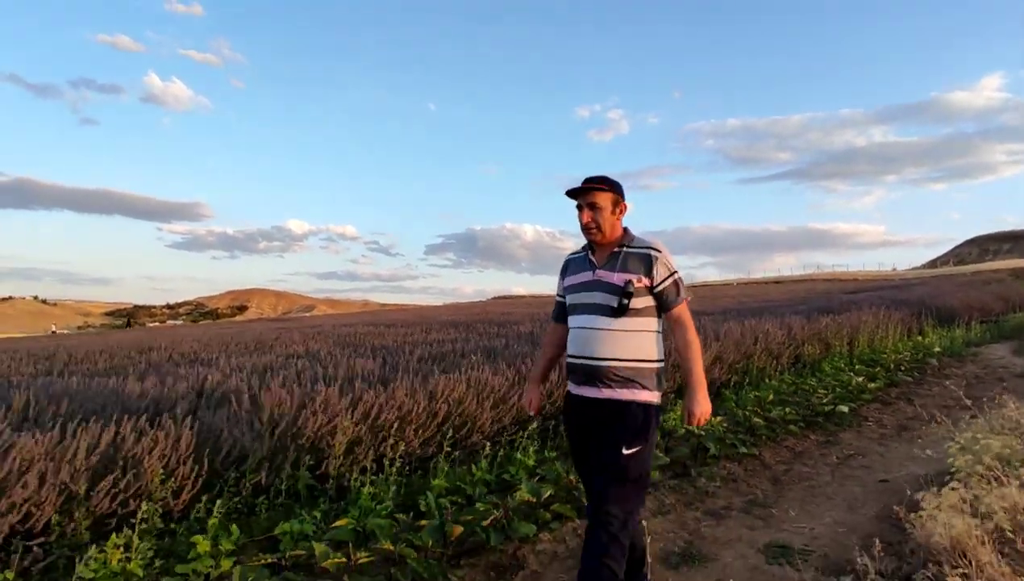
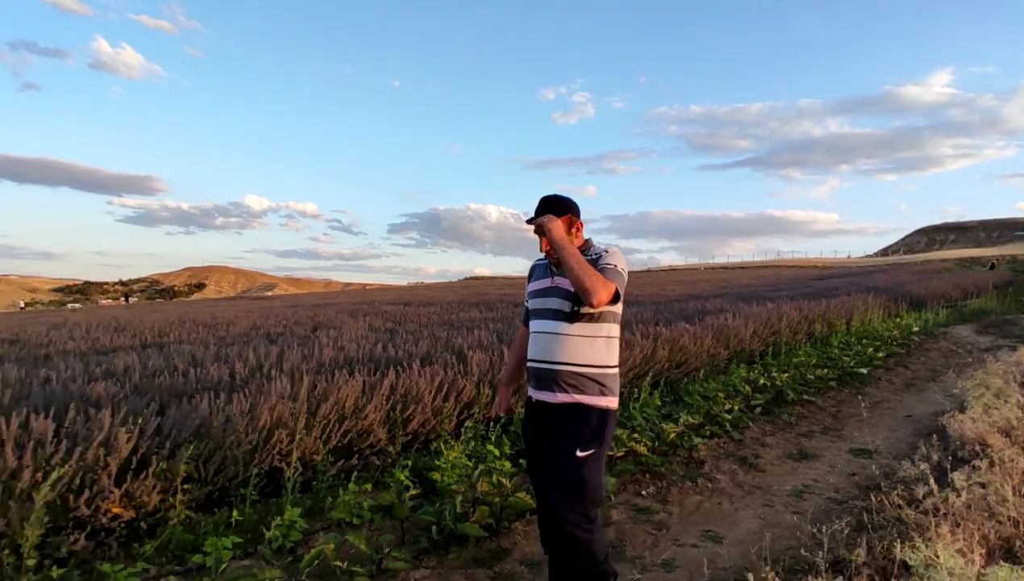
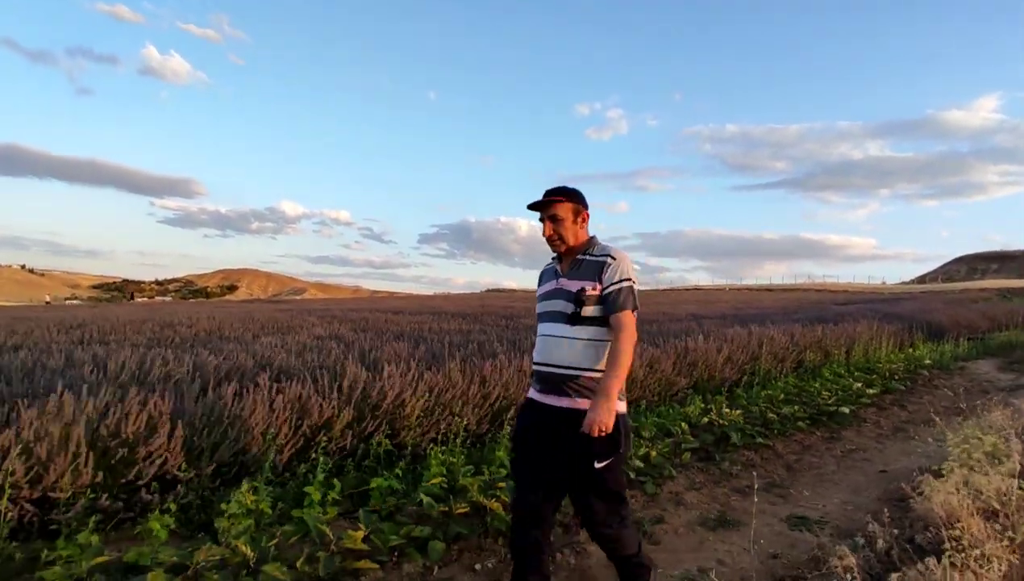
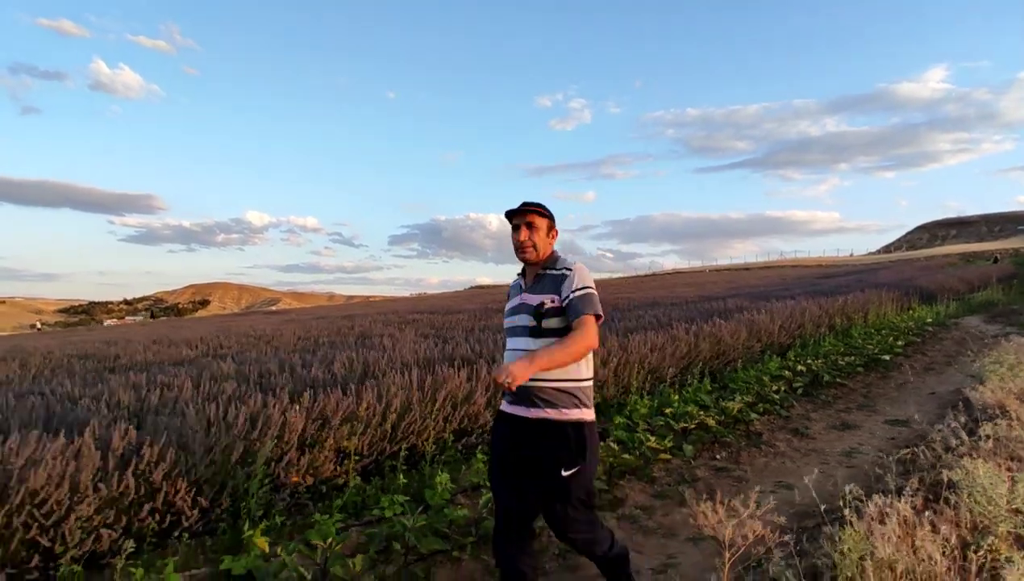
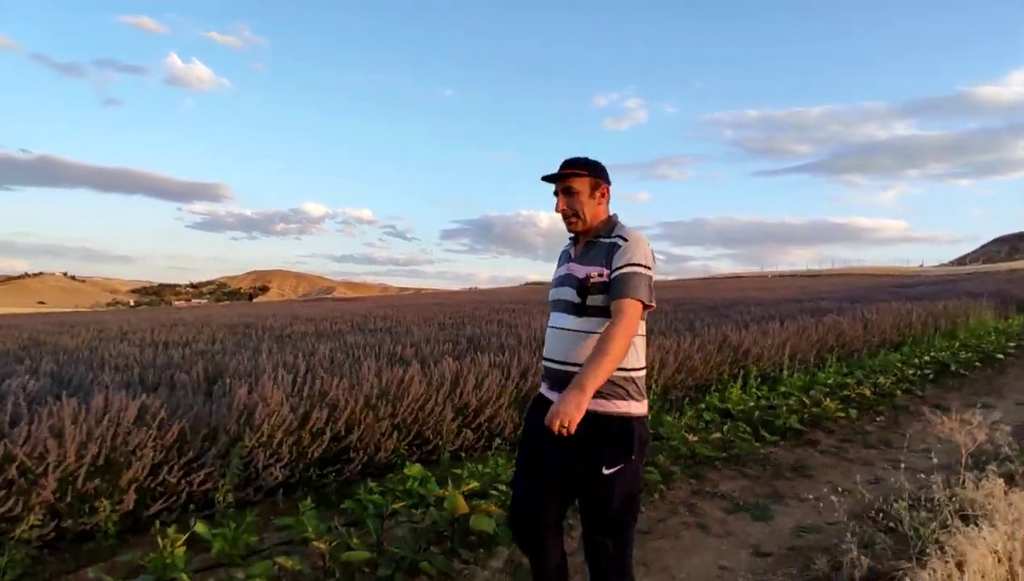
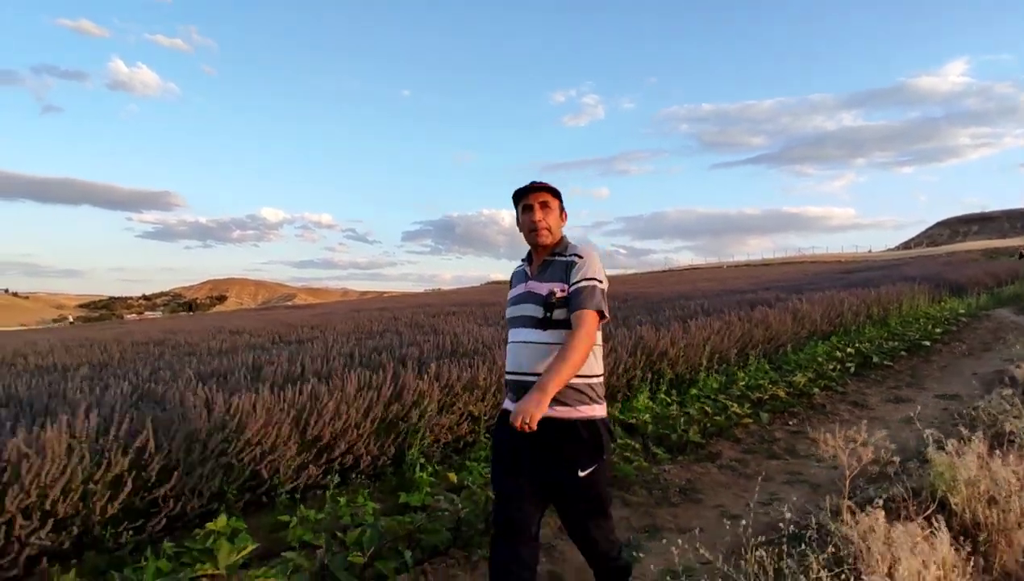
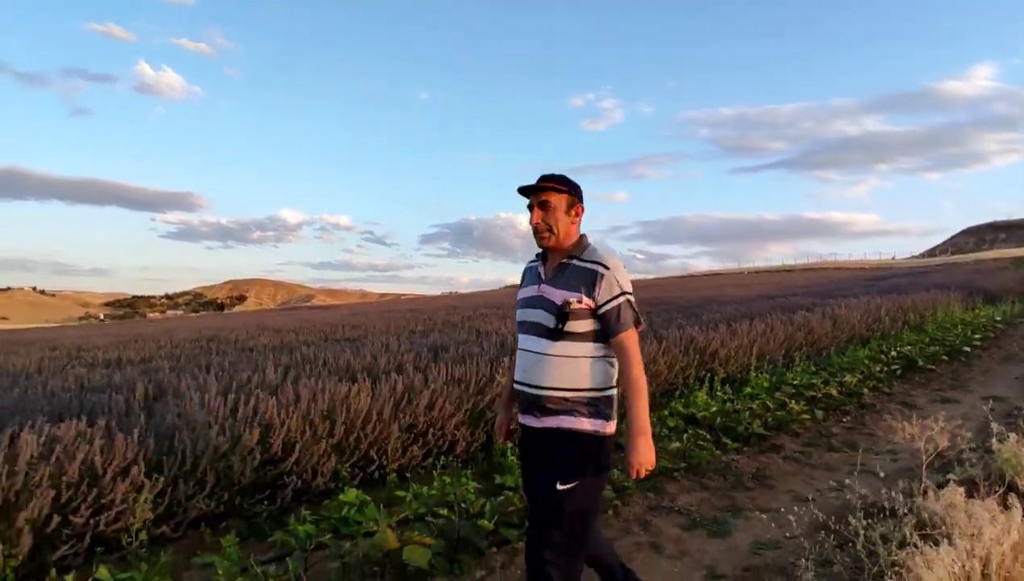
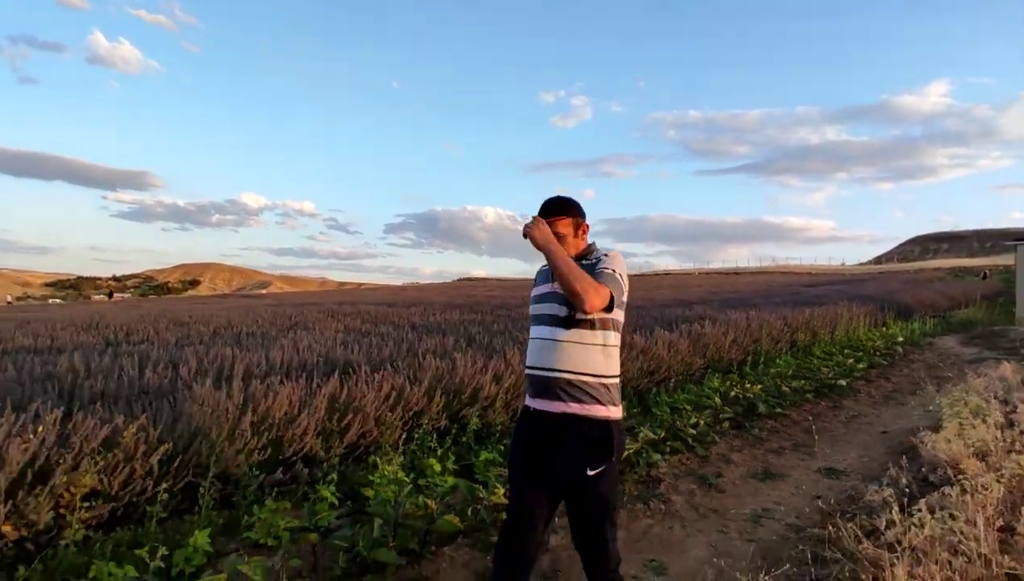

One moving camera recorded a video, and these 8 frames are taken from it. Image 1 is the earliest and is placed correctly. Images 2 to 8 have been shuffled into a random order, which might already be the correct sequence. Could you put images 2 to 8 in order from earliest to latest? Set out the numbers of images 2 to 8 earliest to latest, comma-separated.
3, 8, 2, 4, 6, 7, 5
